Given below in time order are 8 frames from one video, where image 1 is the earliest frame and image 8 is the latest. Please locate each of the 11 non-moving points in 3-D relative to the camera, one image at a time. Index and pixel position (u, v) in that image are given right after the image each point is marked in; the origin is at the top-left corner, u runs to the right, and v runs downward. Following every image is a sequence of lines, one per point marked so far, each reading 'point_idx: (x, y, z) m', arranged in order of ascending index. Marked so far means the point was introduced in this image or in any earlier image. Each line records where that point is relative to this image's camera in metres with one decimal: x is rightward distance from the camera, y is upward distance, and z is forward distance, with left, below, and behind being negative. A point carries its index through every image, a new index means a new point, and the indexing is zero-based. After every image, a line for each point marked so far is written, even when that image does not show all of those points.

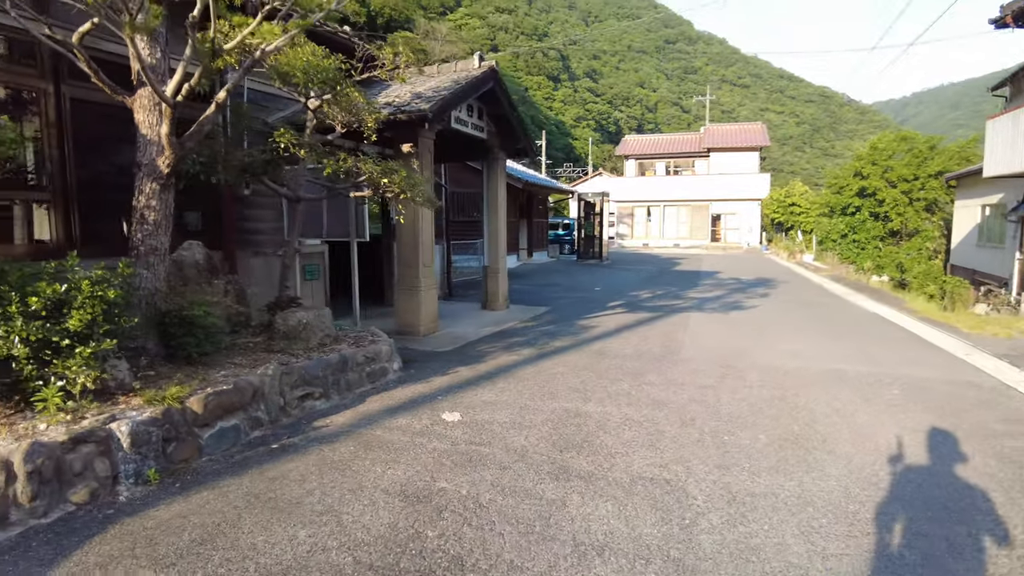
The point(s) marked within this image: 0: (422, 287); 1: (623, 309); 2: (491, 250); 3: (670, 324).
0: (-1.1, 0.0, +7.7) m
1: (+1.9, -0.3, +10.9) m
2: (-0.3, +0.6, +10.2) m
3: (+2.3, -0.5, +9.1) m
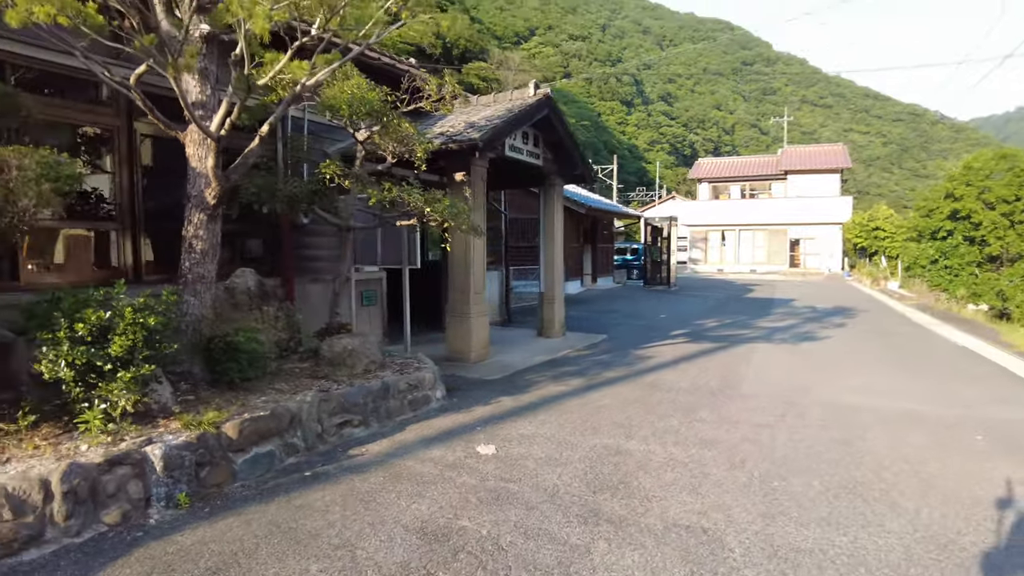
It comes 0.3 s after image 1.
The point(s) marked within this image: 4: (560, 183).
0: (-0.5, -0.3, +7.7) m
1: (+2.9, -0.8, +10.5) m
2: (+0.6, +0.2, +10.1) m
3: (+3.1, -0.9, +8.7) m
4: (+0.8, +1.7, +10.1) m
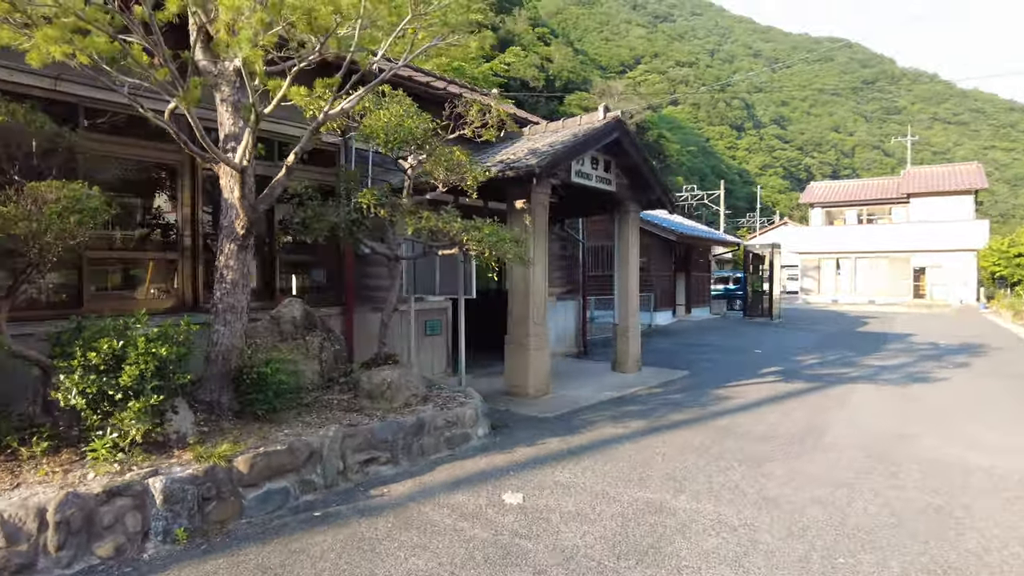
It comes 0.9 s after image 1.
0: (+0.2, -0.7, +7.4) m
1: (+4.0, -1.3, +9.5) m
2: (+1.7, -0.3, +9.5) m
3: (+3.9, -1.4, +7.7) m
4: (+1.9, +1.2, +9.6) m
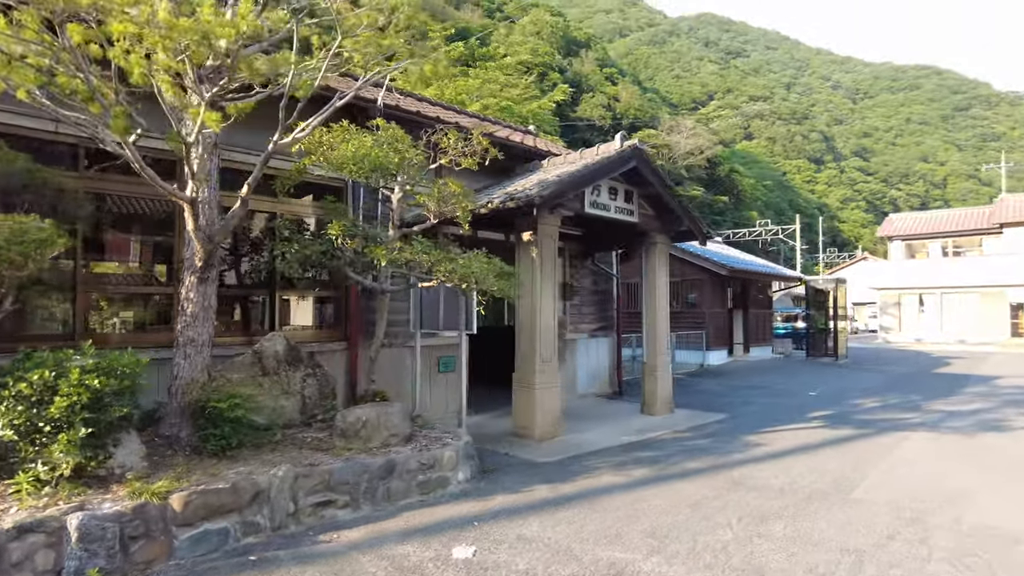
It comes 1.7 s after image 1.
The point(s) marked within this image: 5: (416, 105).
0: (+0.3, -1.1, +7.0) m
1: (+4.3, -1.8, +8.6) m
2: (+2.0, -0.8, +9.0) m
3: (+4.0, -1.8, +6.9) m
4: (+2.2, +0.7, +9.1) m
5: (-1.4, +2.3, +7.8) m
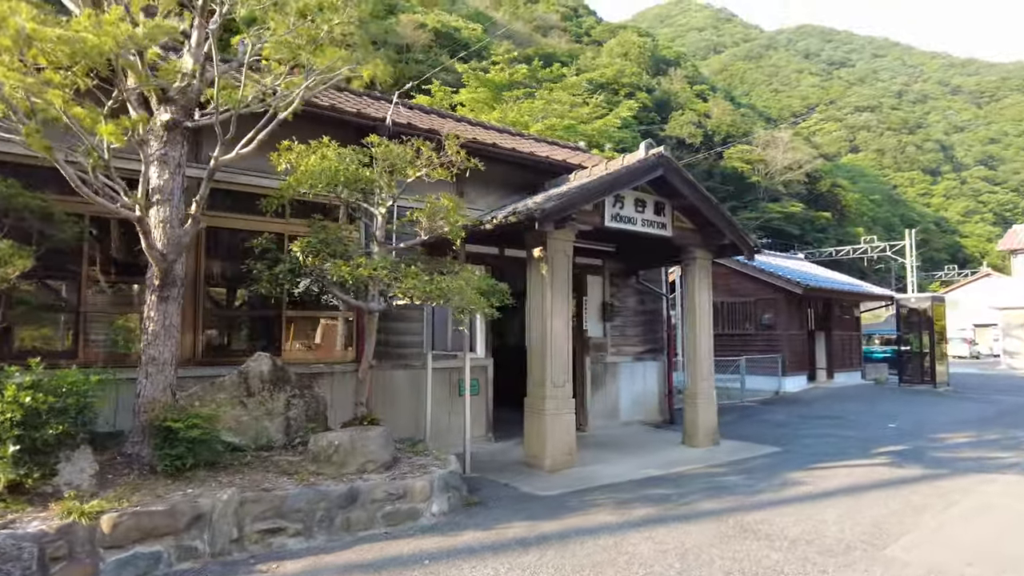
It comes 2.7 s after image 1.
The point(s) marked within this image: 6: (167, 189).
0: (+0.4, -1.3, +6.5) m
1: (+4.6, -2.0, +7.5) m
2: (+2.3, -1.1, +8.3) m
3: (+4.0, -1.9, +5.8) m
4: (+2.6, +0.4, +8.4) m
5: (-1.2, +2.1, +7.8) m
6: (-2.5, +0.7, +4.5) m
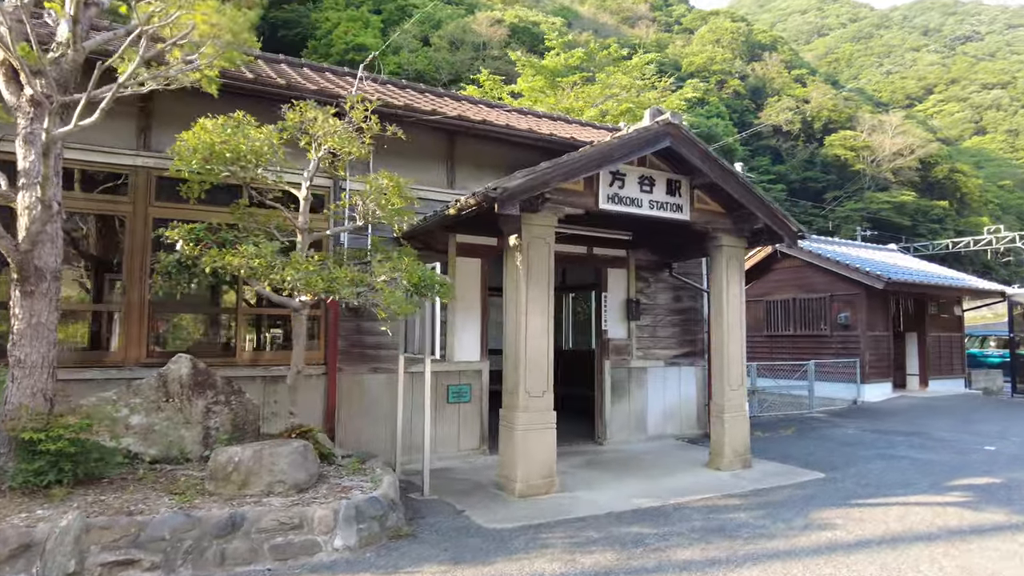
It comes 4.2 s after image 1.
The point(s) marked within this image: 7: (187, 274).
0: (+0.1, -1.2, +5.6) m
1: (+4.4, -1.9, +6.0) m
2: (+2.3, -1.0, +7.0) m
3: (+3.6, -1.8, +4.4) m
4: (+2.6, +0.5, +7.1) m
5: (-1.3, +2.1, +7.0) m
6: (-3.0, +0.8, +4.0) m
7: (-2.2, +0.1, +4.3) m
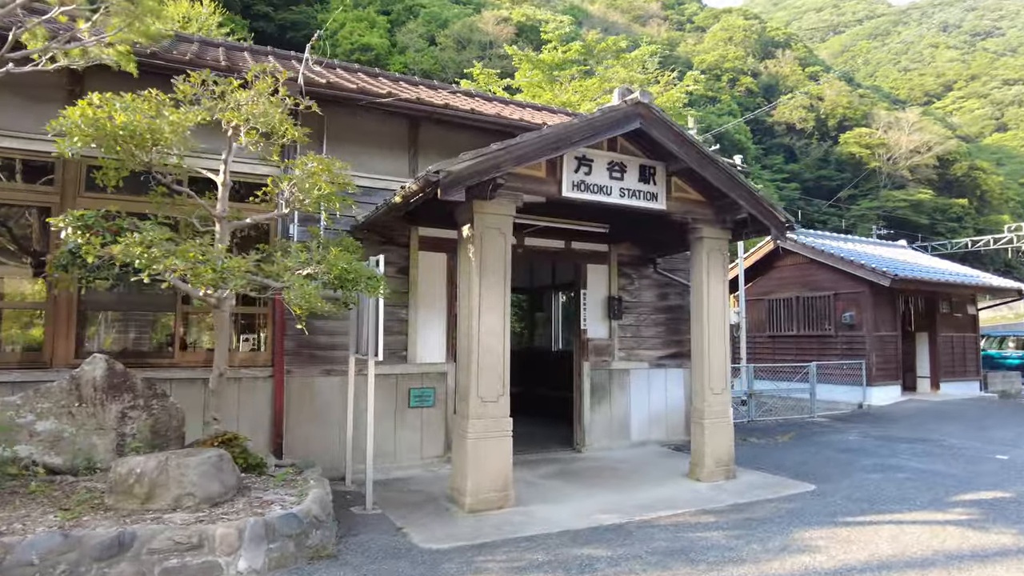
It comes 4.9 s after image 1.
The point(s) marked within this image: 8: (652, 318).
0: (-0.3, -1.2, +5.1) m
1: (+4.0, -1.9, +5.4) m
2: (+1.9, -1.0, +6.5) m
3: (+3.1, -1.8, +3.8) m
4: (+2.2, +0.5, +6.6) m
5: (-1.7, +2.2, +6.6) m
6: (-3.5, +0.8, +3.6) m
7: (-2.7, +0.1, +3.9) m
8: (+1.9, -0.4, +8.4) m
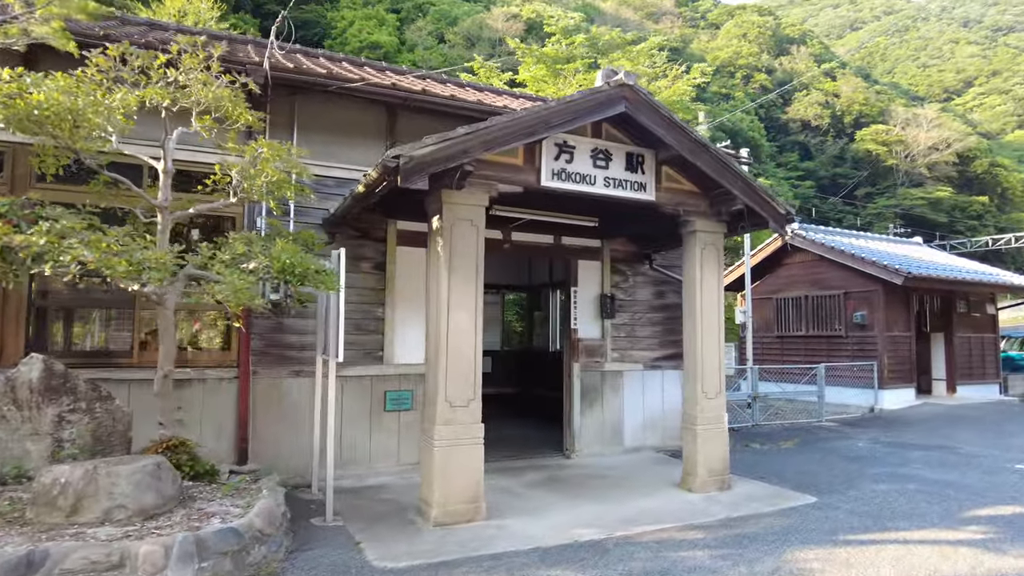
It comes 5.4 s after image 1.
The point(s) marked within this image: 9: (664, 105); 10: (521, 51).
0: (-0.5, -1.1, +4.7) m
1: (+3.8, -1.9, +4.9) m
2: (+1.7, -0.9, +6.1) m
3: (+2.9, -1.8, +3.4) m
4: (+2.0, +0.6, +6.2) m
5: (-1.9, +2.2, +6.2) m
6: (-3.7, +0.8, +3.3) m
7: (-2.9, +0.2, +3.6) m
8: (+1.7, -0.4, +8.0) m
9: (+1.3, +1.5, +5.4) m
10: (+0.2, +7.6, +19.7) m
